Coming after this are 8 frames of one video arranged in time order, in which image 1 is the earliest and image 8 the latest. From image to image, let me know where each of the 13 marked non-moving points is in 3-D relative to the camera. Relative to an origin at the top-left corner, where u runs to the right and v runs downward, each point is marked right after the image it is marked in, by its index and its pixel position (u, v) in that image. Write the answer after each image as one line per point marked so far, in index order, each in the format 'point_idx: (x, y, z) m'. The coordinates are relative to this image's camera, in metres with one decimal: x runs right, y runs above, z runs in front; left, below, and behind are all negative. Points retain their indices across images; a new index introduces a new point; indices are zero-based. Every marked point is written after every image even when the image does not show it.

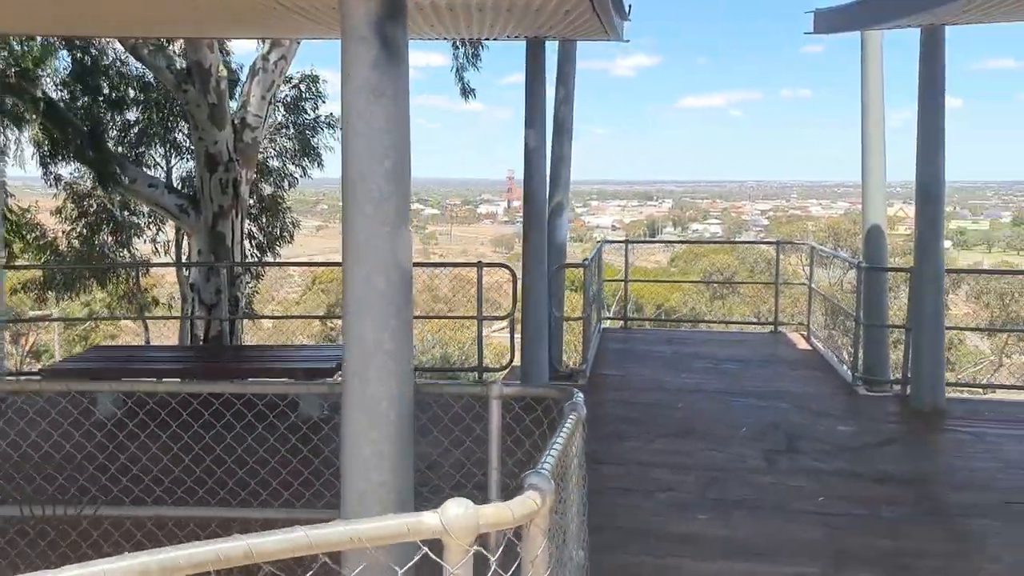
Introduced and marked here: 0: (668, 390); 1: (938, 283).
0: (+1.0, -0.7, +5.1) m
1: (+2.6, 0.0, +4.7) m
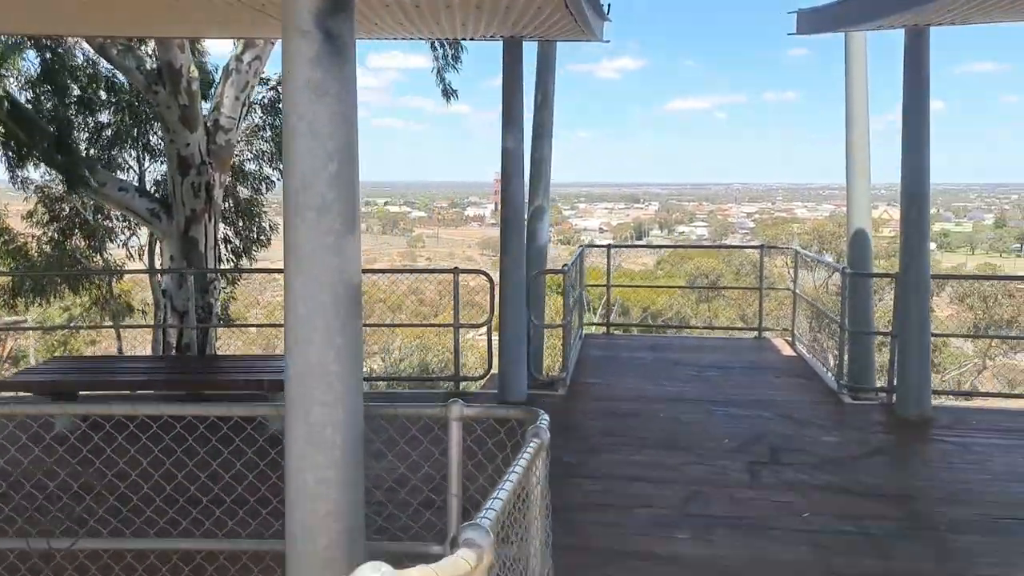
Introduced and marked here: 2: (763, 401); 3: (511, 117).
0: (+0.9, -0.7, +5.0) m
1: (+2.5, 0.0, +4.6) m
2: (+1.6, -0.7, +5.0) m
3: (0.0, +1.1, +5.1) m
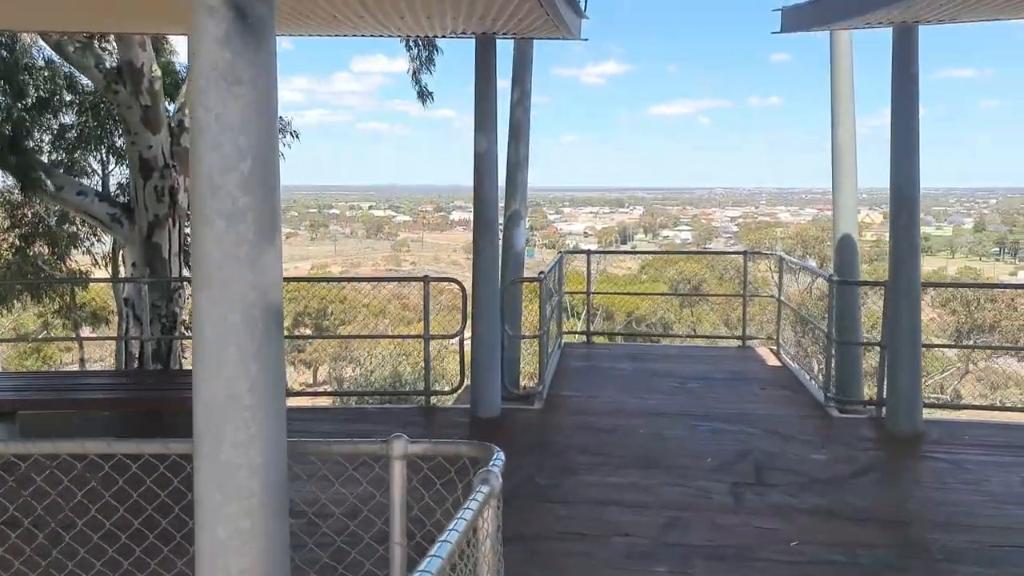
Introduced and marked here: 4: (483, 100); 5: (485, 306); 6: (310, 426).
0: (+0.7, -0.8, +4.8) m
1: (+2.3, -0.1, +4.4) m
2: (+1.5, -0.8, +4.7) m
3: (-0.2, +1.1, +4.9) m
4: (-0.2, +1.2, +4.9) m
5: (-0.2, -0.1, +4.9) m
6: (-1.2, -0.9, +4.7) m
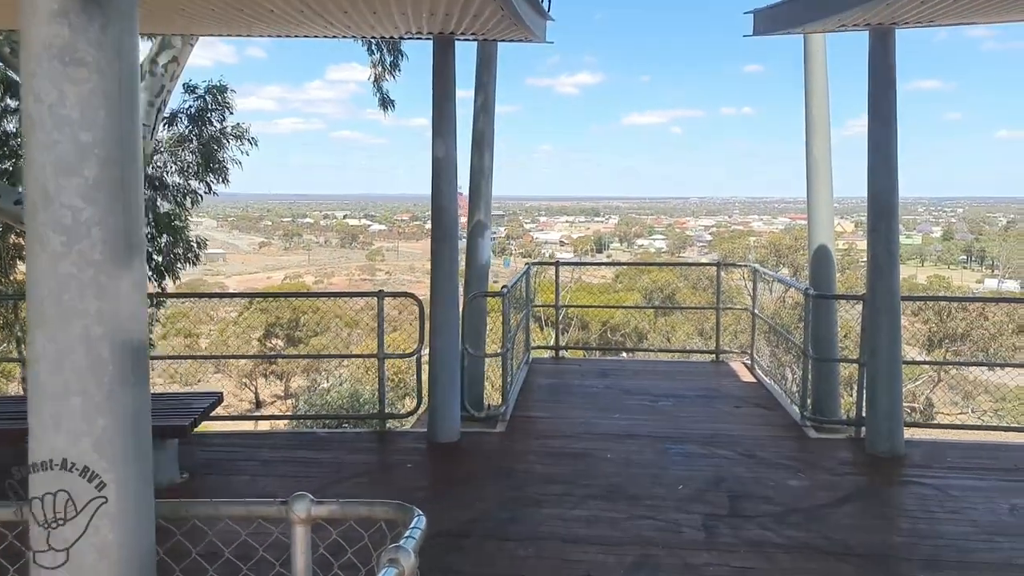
0: (+0.5, -0.9, +4.5) m
1: (+2.1, -0.1, +4.2) m
2: (+1.2, -0.9, +4.5) m
3: (-0.4, +1.0, +4.6) m
4: (-0.4, +1.1, +4.6) m
5: (-0.4, -0.2, +4.6) m
6: (-1.5, -0.9, +4.4) m
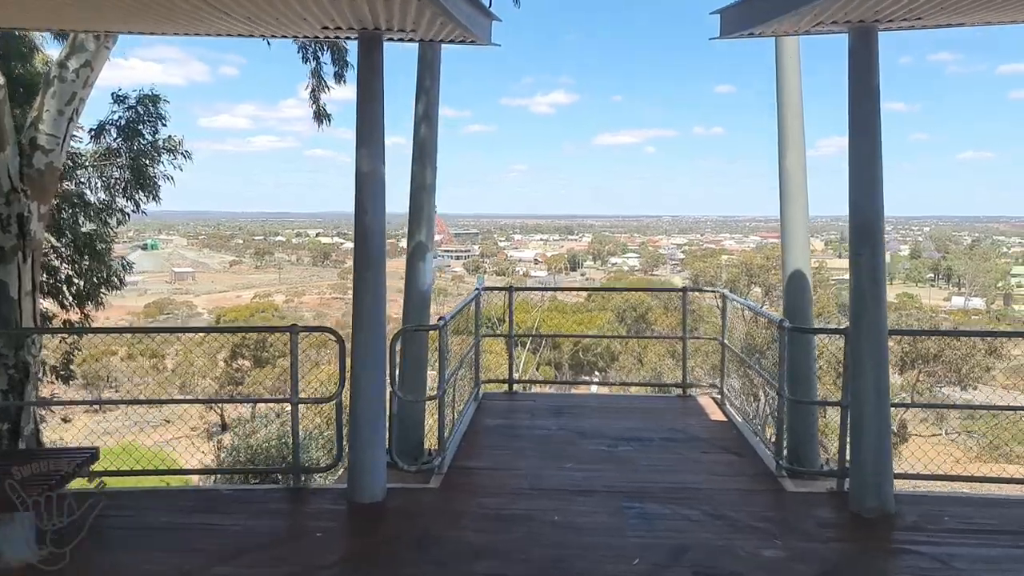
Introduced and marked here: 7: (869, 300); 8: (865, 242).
0: (+0.2, -1.0, +3.9) m
1: (+1.8, -0.3, +3.7) m
2: (+0.9, -1.0, +3.9) m
3: (-0.7, +0.8, +4.0) m
4: (-0.8, +0.9, +4.0) m
5: (-0.7, -0.4, +4.0) m
6: (-1.8, -1.1, +3.7) m
7: (+1.7, -0.1, +3.7) m
8: (+1.7, +0.2, +3.7) m
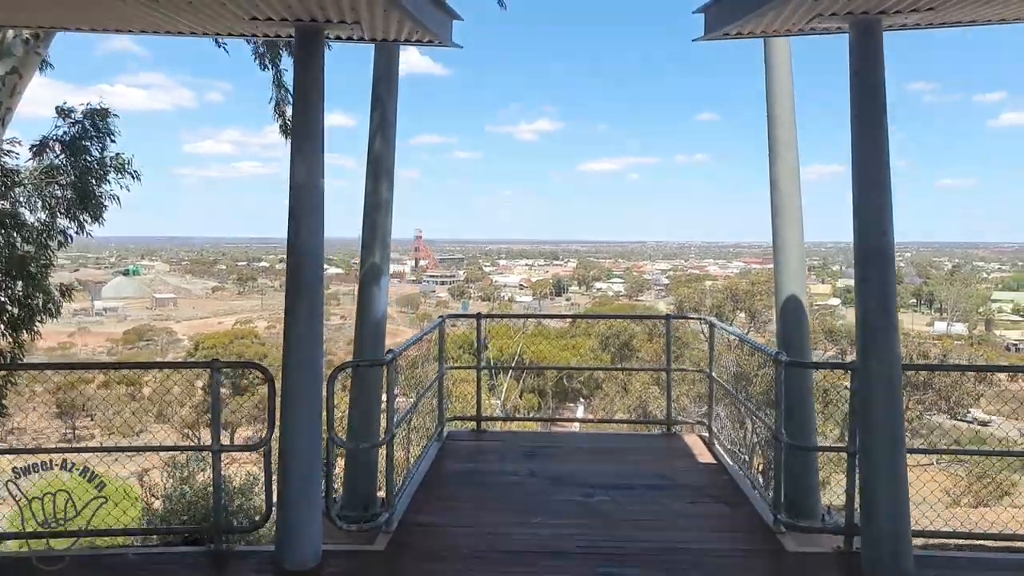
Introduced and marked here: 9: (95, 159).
0: (0.0, -1.2, +3.4) m
1: (+1.6, -0.4, +3.2) m
2: (+0.7, -1.2, +3.4) m
3: (-0.9, +0.7, +3.5) m
4: (-0.9, +0.8, +3.5) m
5: (-0.9, -0.5, +3.4) m
6: (-2.0, -1.2, +3.2) m
7: (+1.5, -0.2, +3.2) m
8: (+1.5, +0.1, +3.3) m
9: (-4.1, +1.3, +7.5) m
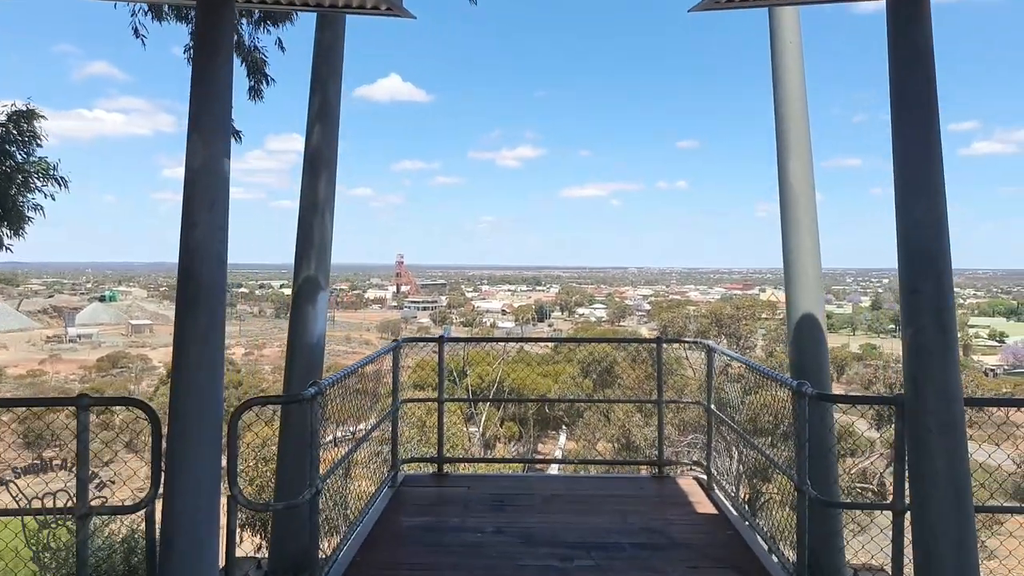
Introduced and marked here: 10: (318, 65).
0: (-0.2, -1.2, +2.6) m
1: (+1.4, -0.5, +2.5) m
2: (+0.5, -1.2, +2.6) m
3: (-1.1, +0.6, +2.8) m
4: (-1.1, +0.7, +2.8) m
5: (-1.1, -0.5, +2.6) m
6: (-2.1, -1.3, +2.3) m
7: (+1.4, -0.2, +2.5) m
8: (+1.4, +0.1, +2.6) m
9: (-4.3, +1.1, +6.7) m
10: (-1.0, +1.2, +4.0) m
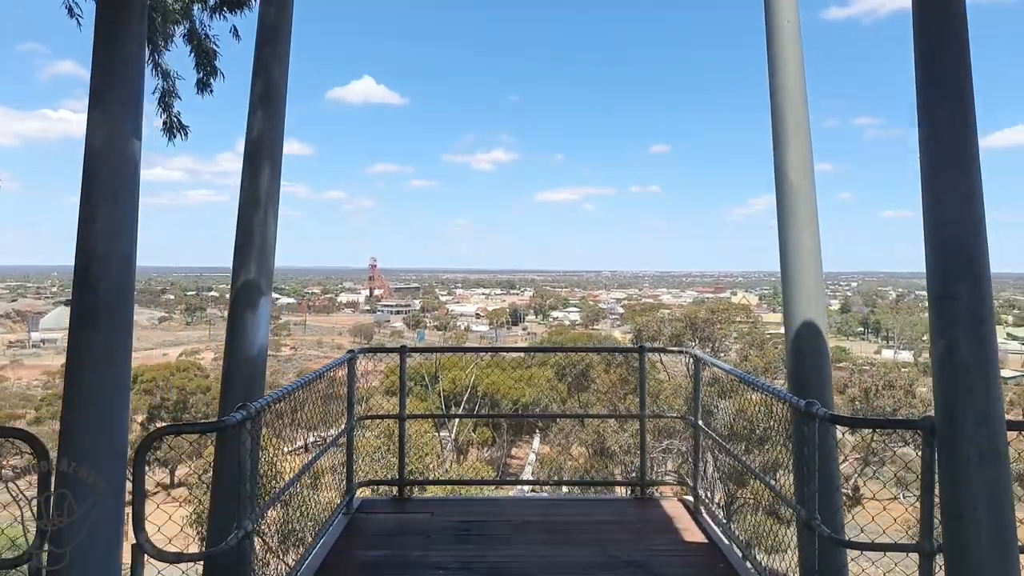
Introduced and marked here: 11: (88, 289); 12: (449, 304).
0: (-0.3, -1.2, +2.2) m
1: (+1.3, -0.5, +2.1) m
2: (+0.4, -1.2, +2.2) m
3: (-1.2, +0.6, +2.3) m
4: (-1.2, +0.7, +2.3) m
5: (-1.2, -0.6, +2.2) m
6: (-2.2, -1.3, +1.8) m
7: (+1.3, -0.2, +2.2) m
8: (+1.3, 0.0, +2.2) m
9: (-4.6, +1.0, +6.2) m
10: (-1.2, +1.2, +3.6) m
11: (-1.2, 0.0, +2.2) m
12: (-1.6, -0.4, +19.1) m
